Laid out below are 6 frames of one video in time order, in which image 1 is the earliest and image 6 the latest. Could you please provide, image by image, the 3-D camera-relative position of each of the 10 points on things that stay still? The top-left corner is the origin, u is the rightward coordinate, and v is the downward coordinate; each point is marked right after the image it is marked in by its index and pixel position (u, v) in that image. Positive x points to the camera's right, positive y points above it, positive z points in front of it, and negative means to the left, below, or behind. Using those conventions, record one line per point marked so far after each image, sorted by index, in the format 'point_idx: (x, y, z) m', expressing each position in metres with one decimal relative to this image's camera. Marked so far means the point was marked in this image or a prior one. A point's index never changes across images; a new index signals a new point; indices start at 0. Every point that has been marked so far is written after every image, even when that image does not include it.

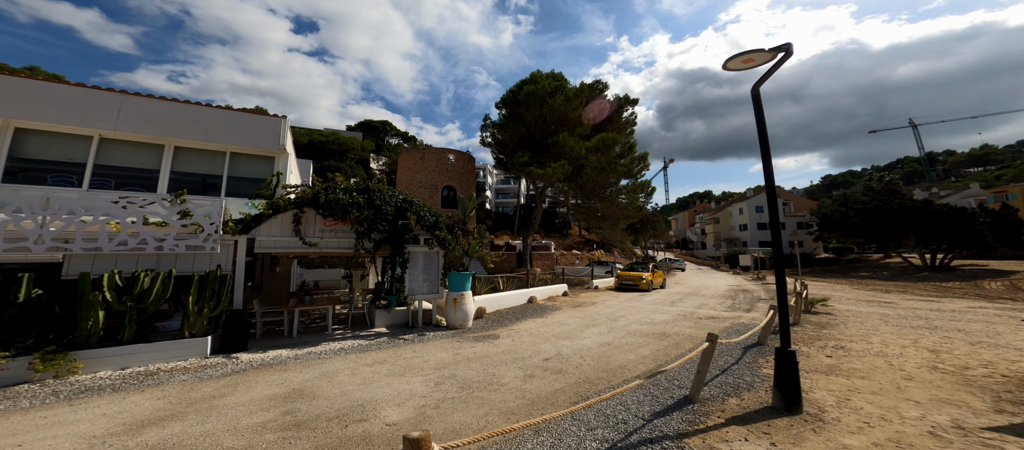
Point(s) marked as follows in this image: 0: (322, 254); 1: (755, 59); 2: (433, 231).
0: (-4.5, -0.6, +7.8) m
1: (+2.9, +2.0, +4.1) m
2: (-2.0, -0.1, +8.5) m
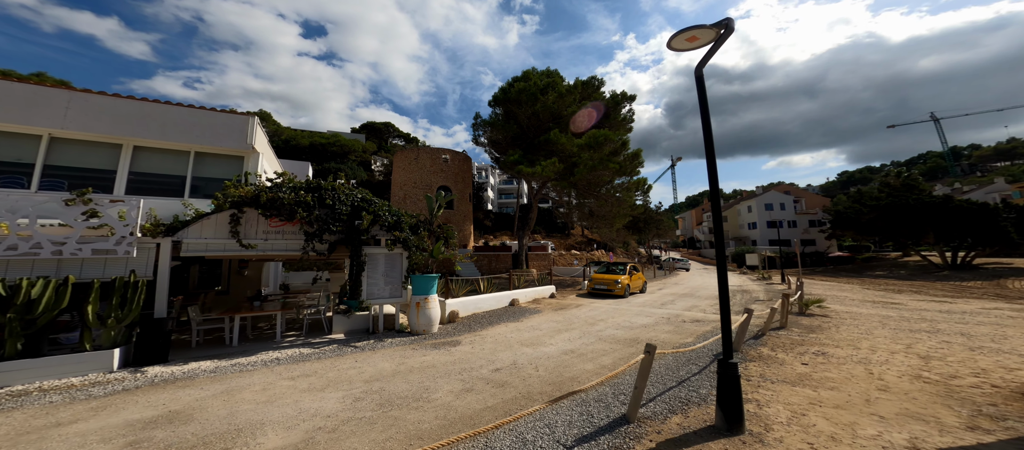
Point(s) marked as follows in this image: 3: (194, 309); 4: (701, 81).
0: (-5.3, -0.7, +7.4) m
1: (+2.0, +2.0, +3.7) m
2: (-2.8, -0.2, +8.0) m
3: (-6.0, -1.7, +7.2) m
4: (+2.1, +1.6, +3.7) m
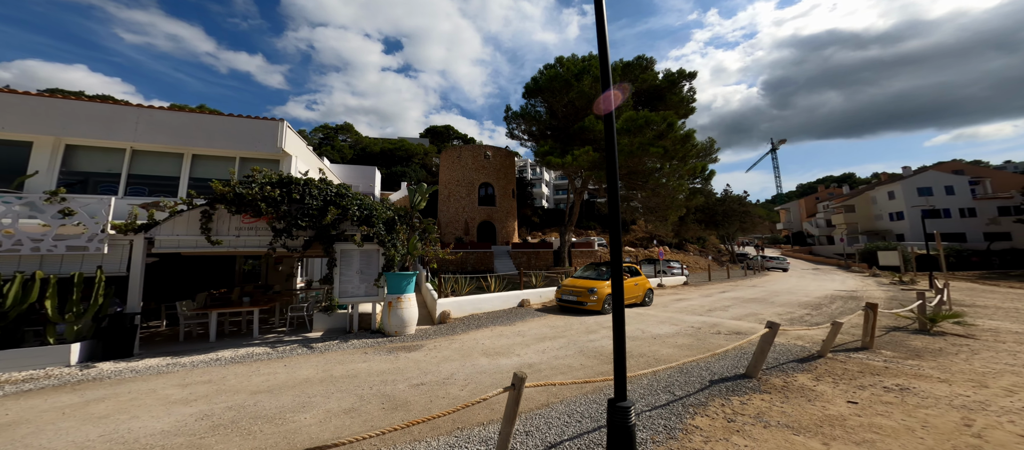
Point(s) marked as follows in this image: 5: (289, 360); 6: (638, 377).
0: (-6.0, -0.6, +7.6) m
1: (+0.6, +2.1, +2.6) m
2: (-3.4, -0.1, +7.8) m
3: (-6.6, -1.7, +7.5) m
4: (+0.7, +1.7, +2.7) m
5: (-3.7, -2.2, +5.5) m
6: (+1.8, -2.3, +5.1) m
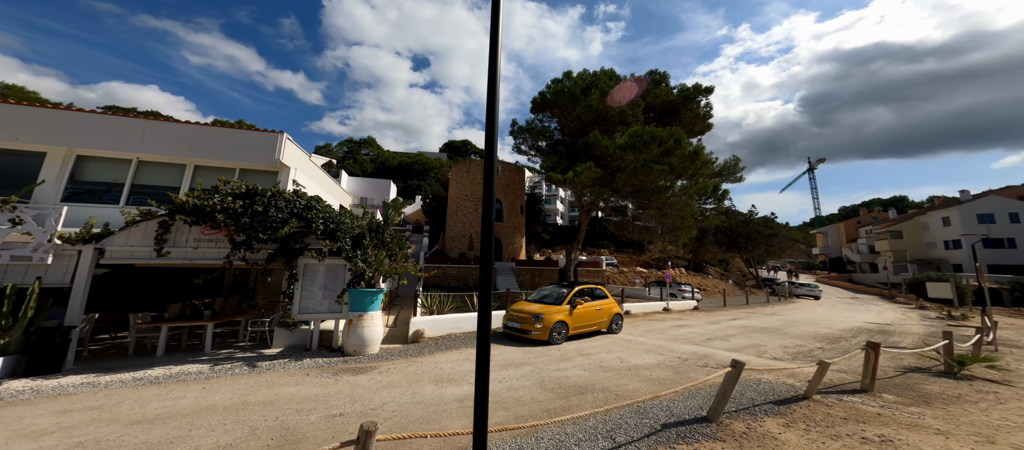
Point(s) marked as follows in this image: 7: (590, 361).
0: (-6.7, -0.8, +7.4) m
1: (-0.3, +2.0, +2.3) m
2: (-4.1, -0.4, +7.5) m
3: (-7.4, -1.8, +7.3) m
4: (-0.2, +1.5, +2.3) m
5: (-4.5, -2.4, +5.1) m
6: (+0.9, -2.5, +4.5) m
7: (+1.7, -3.0, +7.7) m
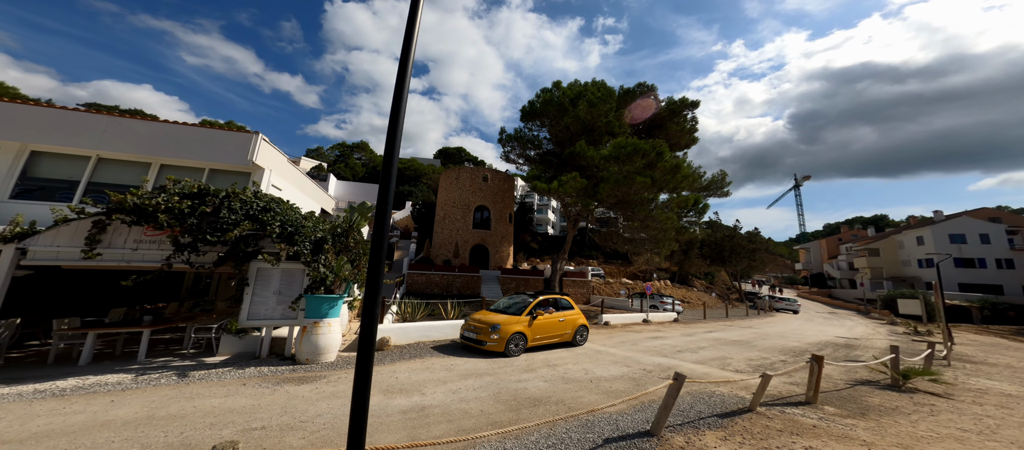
0: (-7.4, -0.8, +7.1) m
1: (-0.9, +2.0, +2.2) m
2: (-4.9, -0.4, +7.2) m
3: (-8.1, -1.8, +6.9) m
4: (-0.8, +1.5, +2.2) m
5: (-5.3, -2.3, +4.8) m
6: (+0.2, -2.6, +4.3) m
7: (+0.9, -3.2, +7.5) m
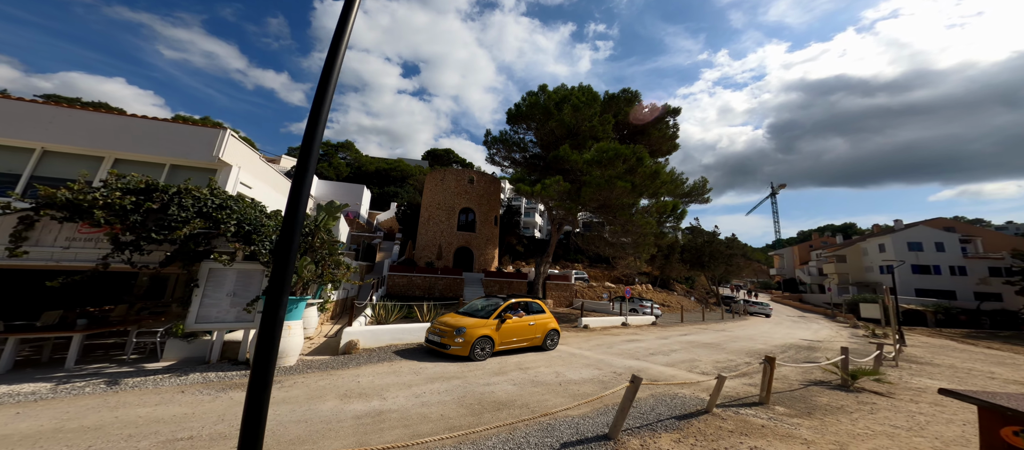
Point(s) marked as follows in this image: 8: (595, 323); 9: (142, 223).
0: (-8.0, -0.7, +6.7) m
1: (-1.3, +2.0, +2.1) m
2: (-5.5, -0.3, +6.9) m
3: (-8.8, -1.7, +6.5) m
4: (-1.2, +1.6, +2.1) m
5: (-5.8, -2.3, +4.5) m
6: (-0.3, -2.6, +4.2) m
7: (+0.2, -3.2, +7.4) m
8: (+4.2, -4.9, +17.5) m
9: (-6.7, +0.1, +6.3) m
